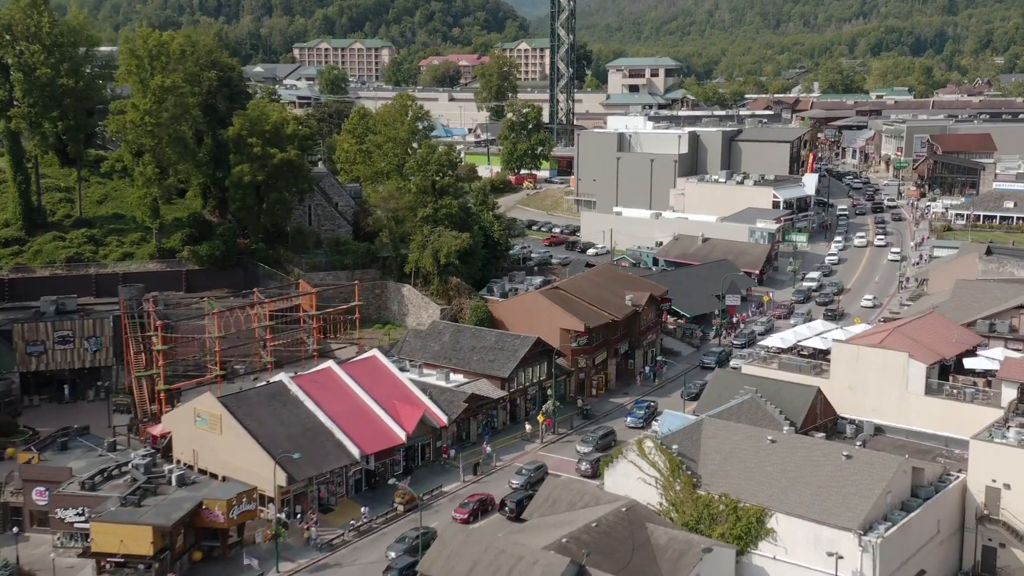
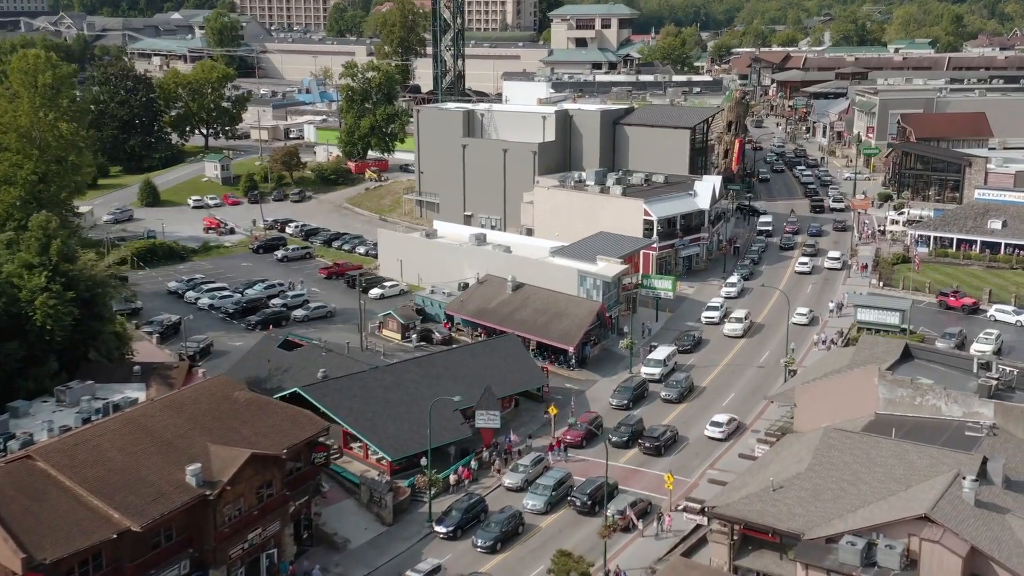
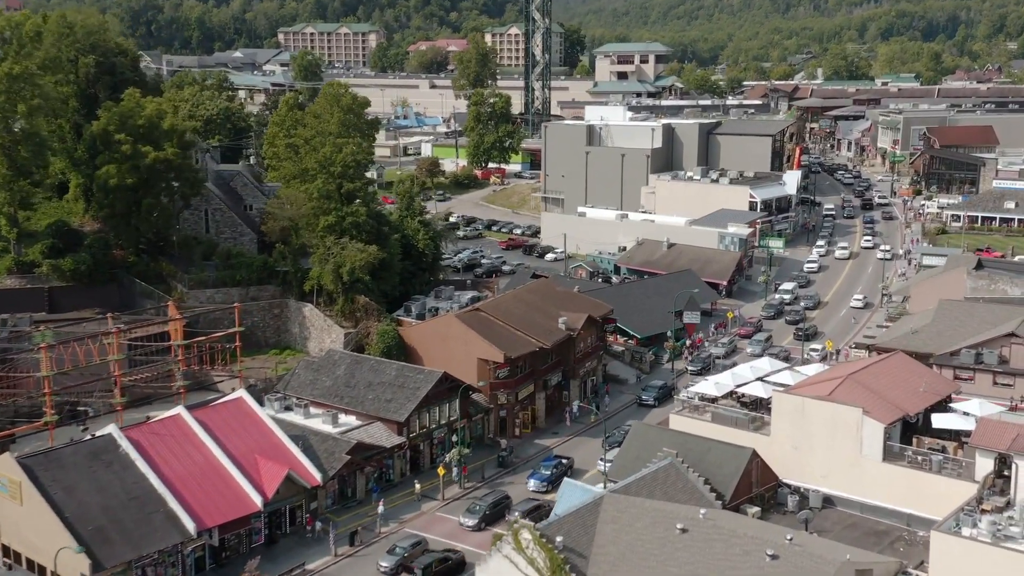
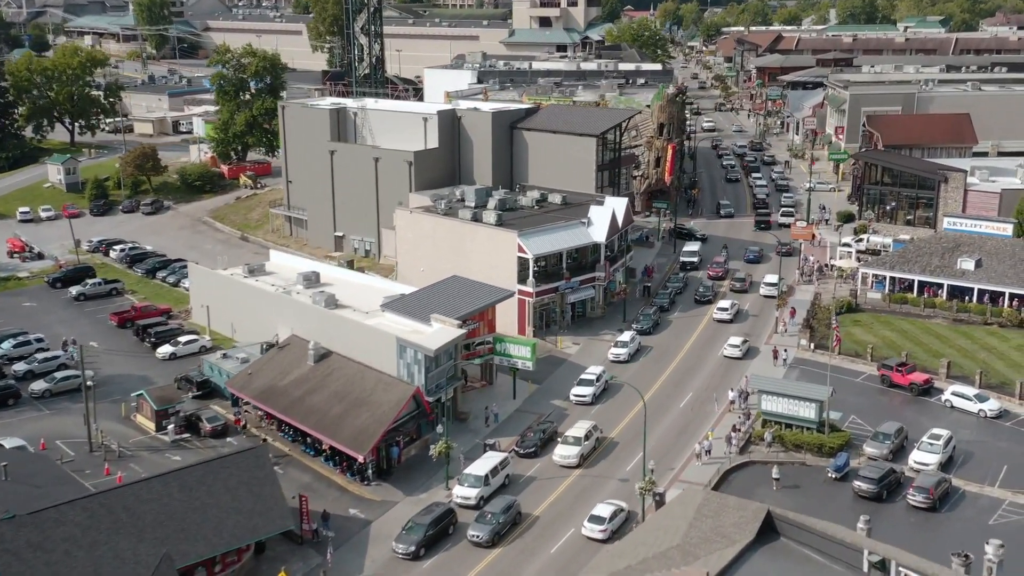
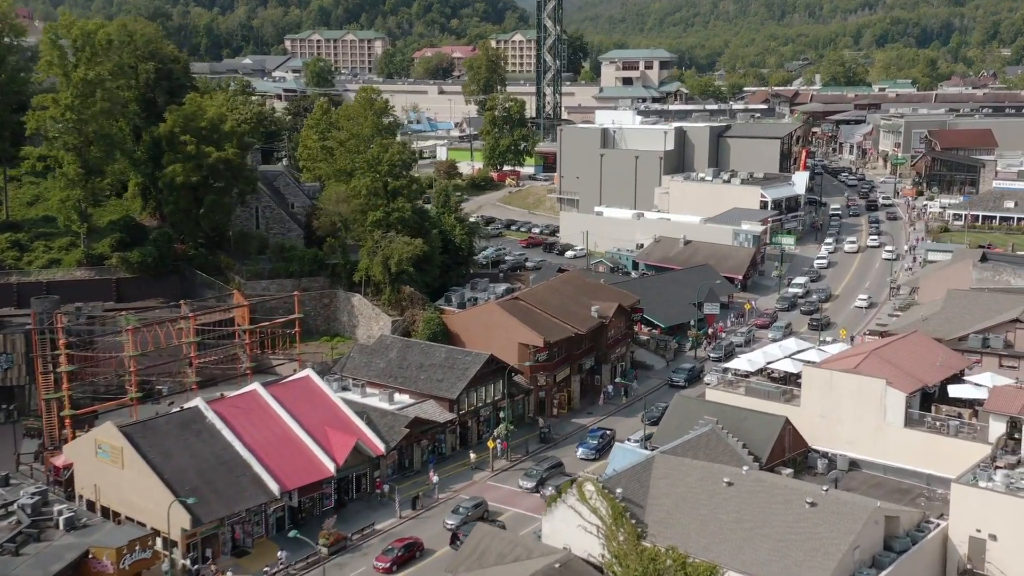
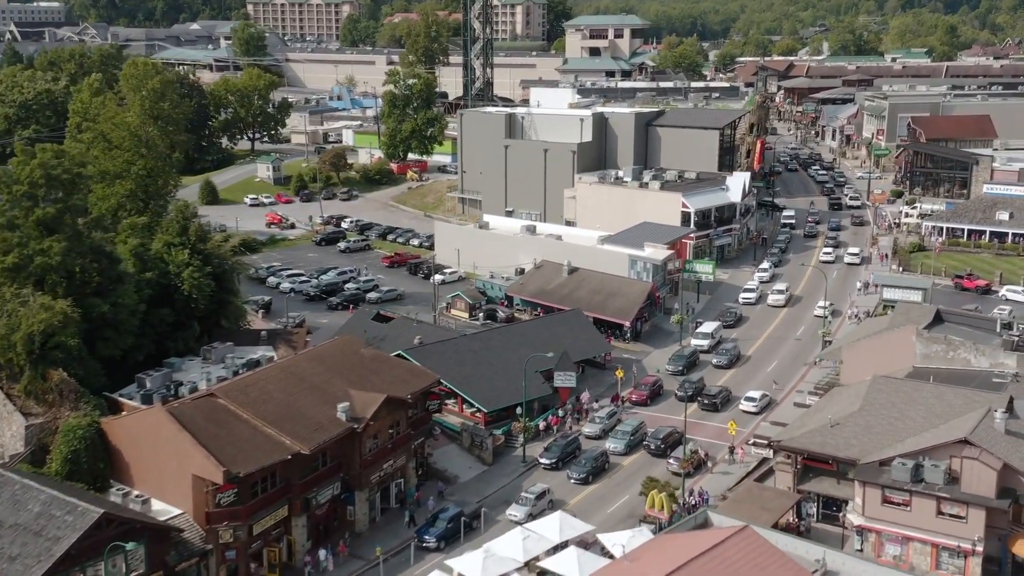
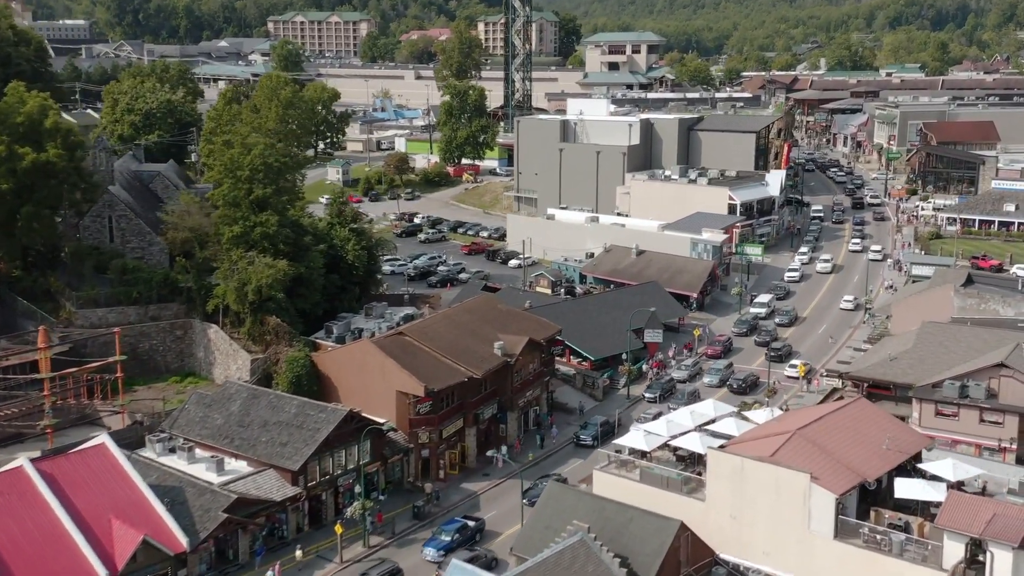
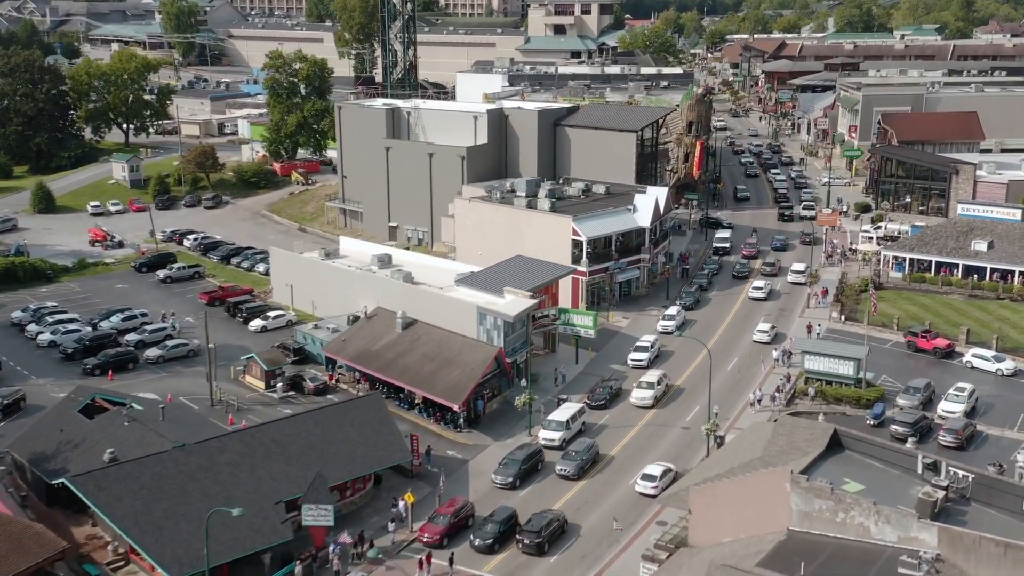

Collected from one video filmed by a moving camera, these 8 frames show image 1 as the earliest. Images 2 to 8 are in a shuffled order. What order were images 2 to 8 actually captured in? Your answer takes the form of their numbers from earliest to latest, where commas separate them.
5, 3, 7, 6, 2, 8, 4
